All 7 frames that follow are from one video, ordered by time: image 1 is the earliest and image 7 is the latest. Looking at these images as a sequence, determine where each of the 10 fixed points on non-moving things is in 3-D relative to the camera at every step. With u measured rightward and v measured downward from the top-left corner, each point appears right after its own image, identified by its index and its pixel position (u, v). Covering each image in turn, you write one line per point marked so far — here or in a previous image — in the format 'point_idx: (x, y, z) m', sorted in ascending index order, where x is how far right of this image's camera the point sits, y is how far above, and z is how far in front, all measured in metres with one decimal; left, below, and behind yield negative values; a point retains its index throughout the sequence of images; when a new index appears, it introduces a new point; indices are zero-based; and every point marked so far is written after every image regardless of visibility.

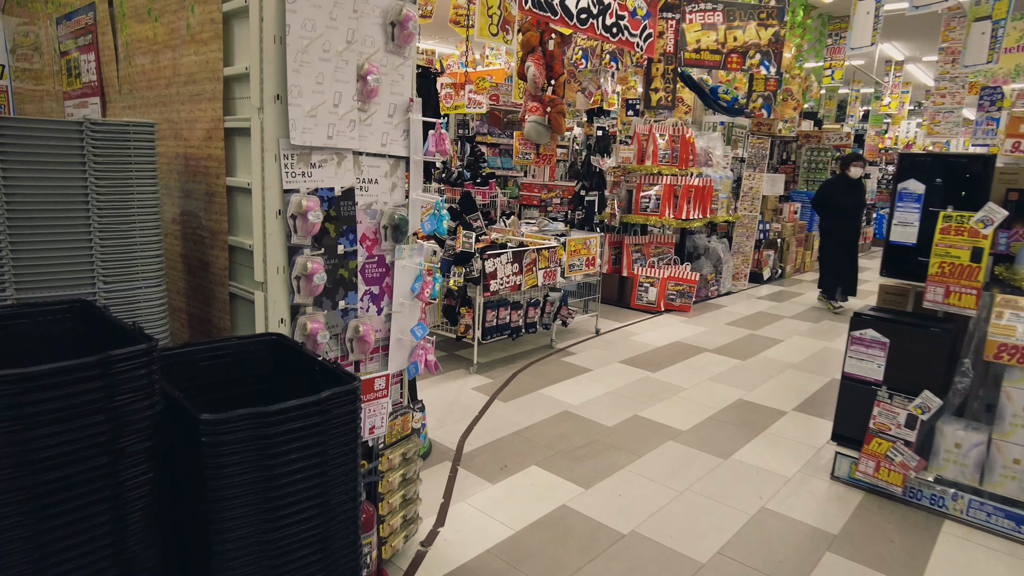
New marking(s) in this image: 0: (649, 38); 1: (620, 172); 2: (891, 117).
0: (+1.1, +2.0, +5.3) m
1: (+1.0, +1.1, +6.3) m
2: (+7.0, +3.2, +12.2) m
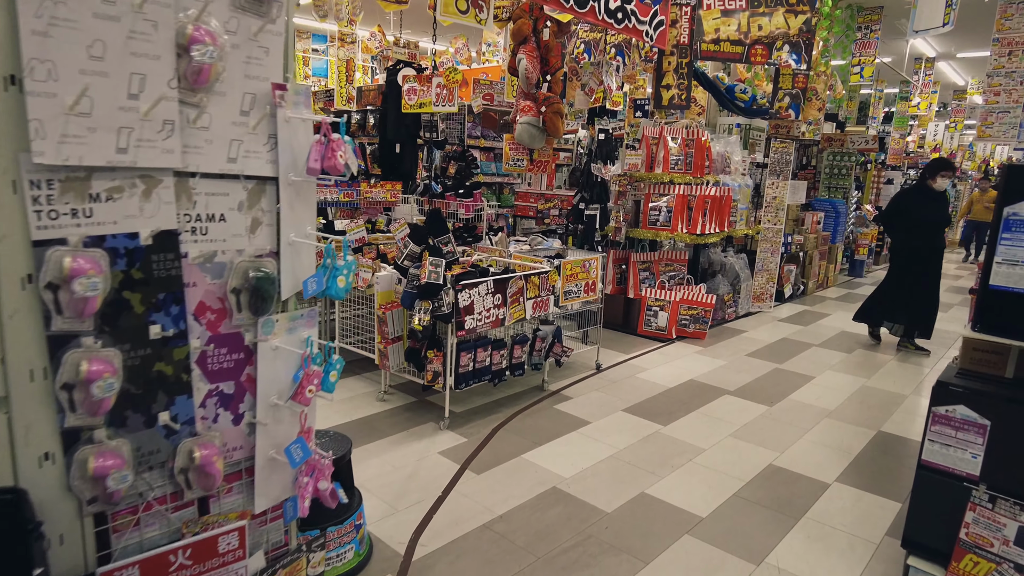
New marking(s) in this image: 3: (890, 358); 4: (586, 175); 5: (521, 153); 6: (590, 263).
0: (+1.0, +1.8, +4.6) m
1: (+0.9, +0.9, +5.6) m
2: (+7.0, +2.9, +11.4) m
3: (+3.0, -0.6, +5.3) m
4: (+0.5, +0.8, +4.6) m
5: (0.0, +1.0, +5.0) m
6: (+0.5, +0.2, +4.3) m
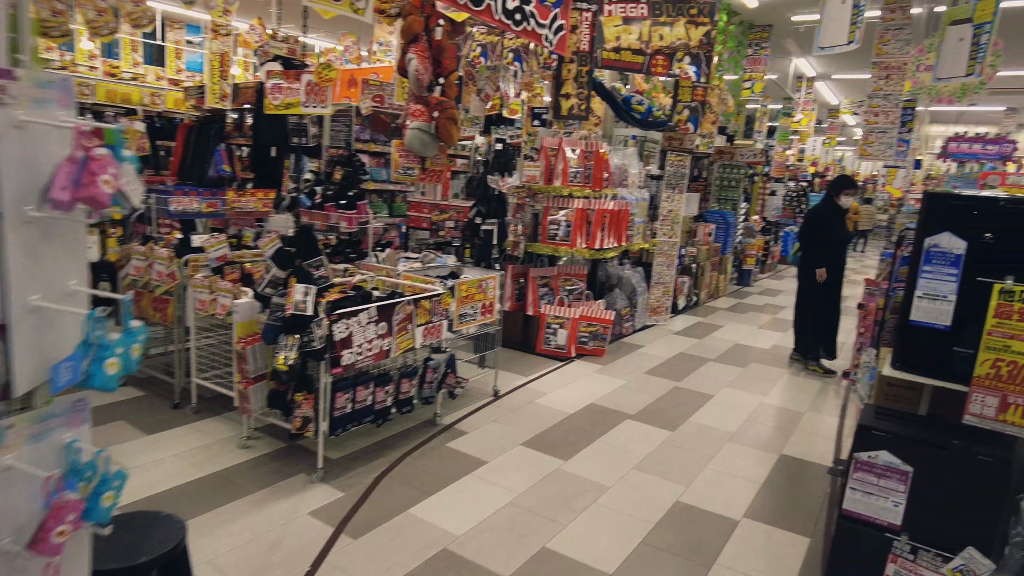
0: (+0.3, +1.7, +4.3) m
1: (+0.1, +0.8, +5.3) m
2: (+5.2, +2.8, +12.0) m
3: (+2.2, -0.7, +5.4) m
4: (-0.2, +0.7, +4.3) m
5: (-0.7, +0.9, +4.6) m
6: (-0.2, 0.0, +4.0) m
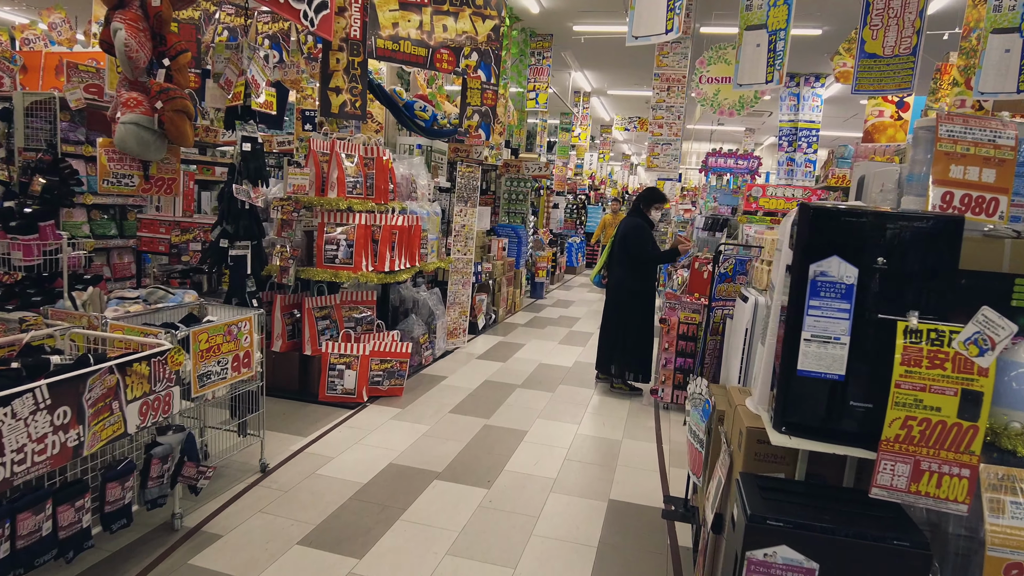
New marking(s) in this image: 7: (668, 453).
0: (-1.0, +1.5, +3.5) m
1: (-1.5, +0.5, +4.4) m
2: (+1.2, +2.6, +12.3) m
3: (+0.6, -0.8, +5.1) m
4: (-1.4, +0.4, +3.3) m
5: (-2.0, +0.7, +3.5) m
6: (-1.2, -0.2, +3.0) m
7: (+0.9, -1.0, +4.0) m
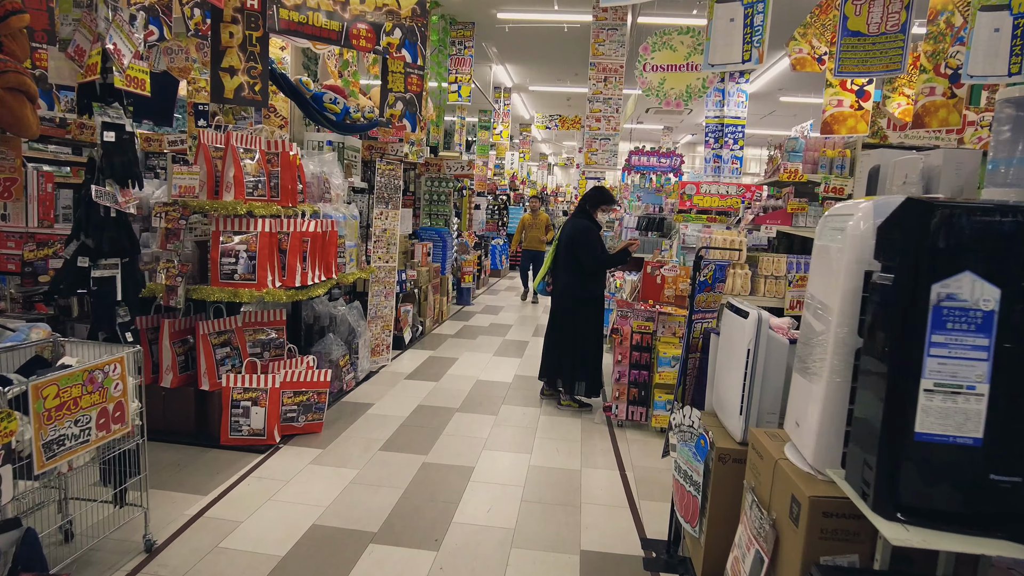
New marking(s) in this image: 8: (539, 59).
0: (-1.3, +1.4, +2.8) m
1: (-1.8, +0.4, +3.6) m
2: (-0.3, +2.5, +11.8) m
3: (+0.2, -0.9, +4.6) m
4: (-1.6, +0.3, +2.6) m
5: (-2.3, +0.5, +2.6) m
6: (-1.4, -0.3, +2.3) m
7: (+0.7, -1.0, +3.5) m
8: (+0.4, +3.0, +8.7) m
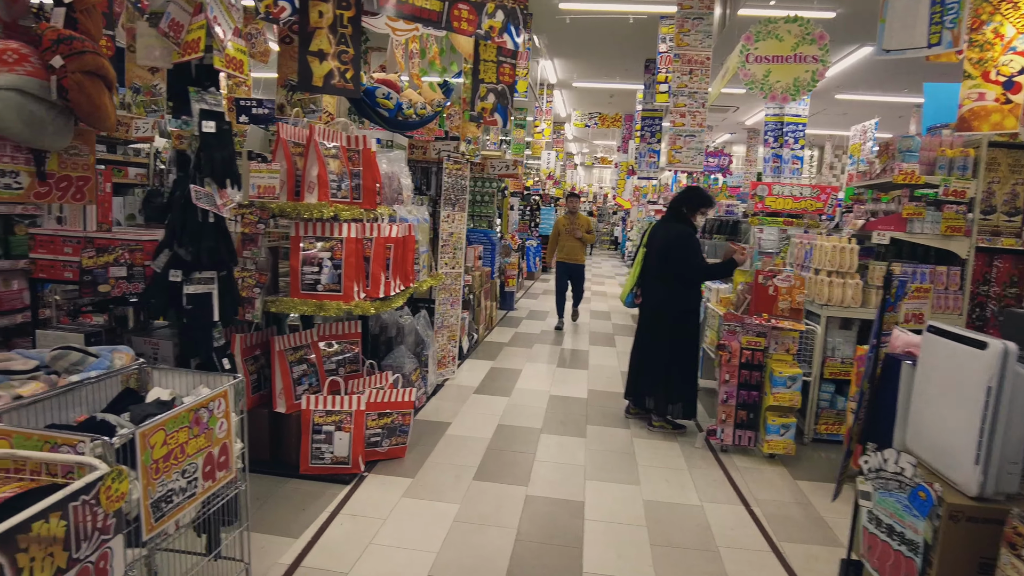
0: (-0.7, +1.3, +2.5) m
1: (-1.3, +0.4, +3.2) m
2: (+0.4, +2.5, +11.5) m
3: (+0.8, -0.9, +4.2) m
4: (-1.1, +0.3, +2.2) m
5: (-1.7, +0.5, +2.3) m
6: (-0.9, -0.4, +1.9) m
7: (+1.2, -1.1, +3.1) m
8: (+1.0, +3.0, +8.3) m
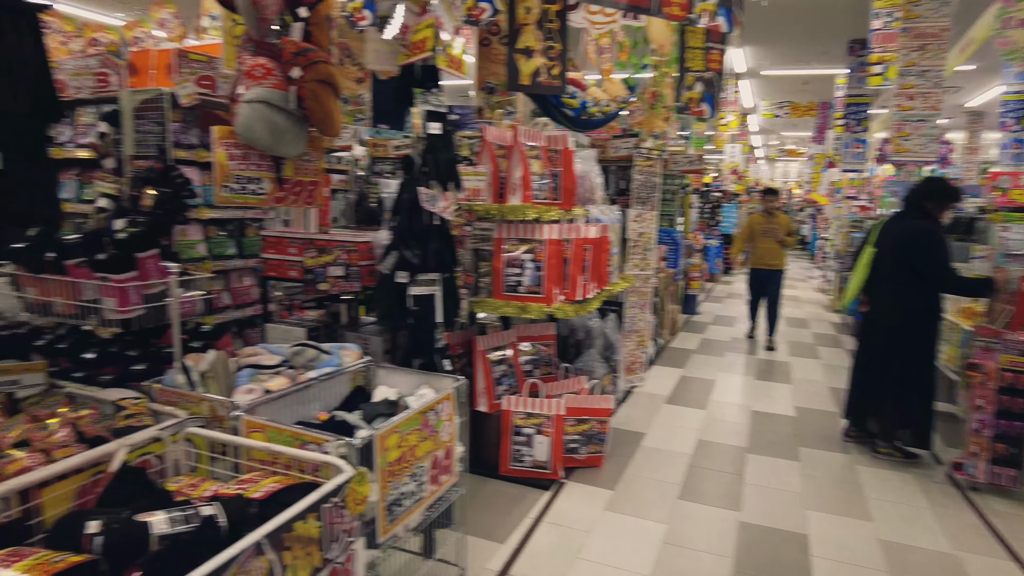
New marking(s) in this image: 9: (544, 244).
0: (+0.1, +1.3, +2.4) m
1: (-0.3, +0.3, +3.3) m
2: (+3.4, +2.4, +10.8) m
3: (+1.9, -1.0, +3.7) m
4: (-0.4, +0.3, +2.2) m
5: (-0.9, +0.5, +2.5) m
6: (-0.2, -0.4, +1.9) m
7: (+2.1, -1.2, +2.6) m
8: (+3.2, +2.9, +7.7) m
9: (+0.1, +0.2, +3.2) m
